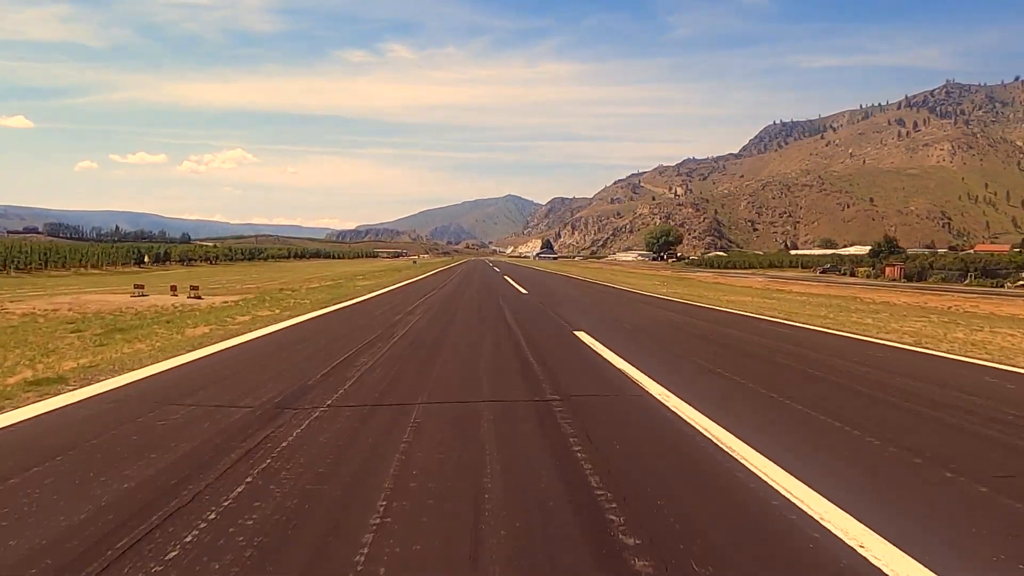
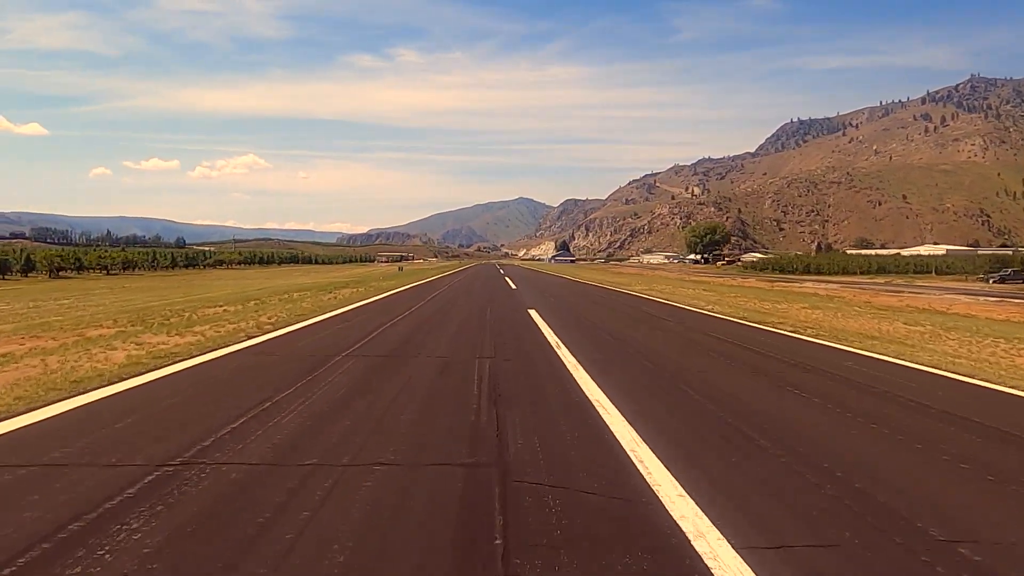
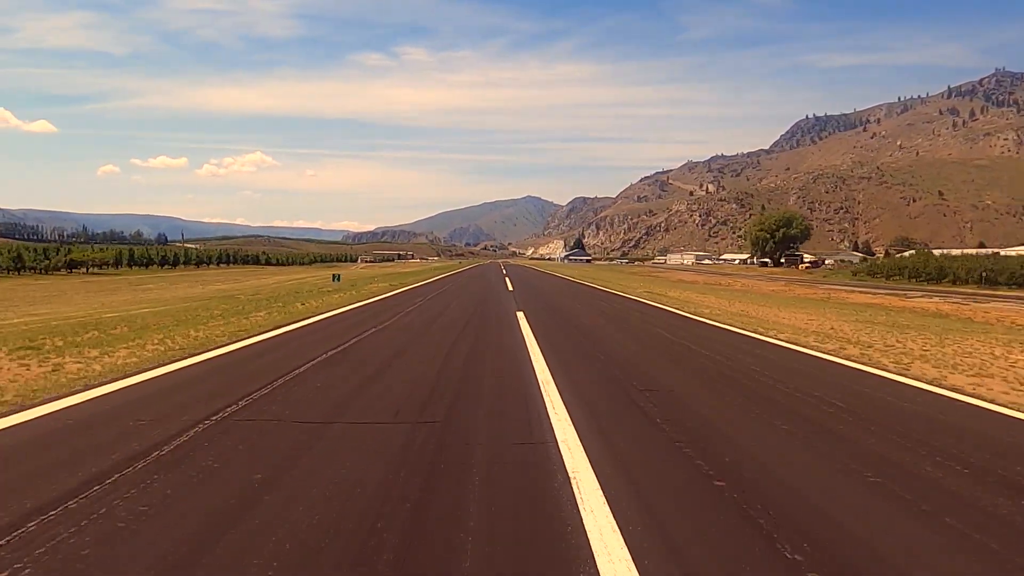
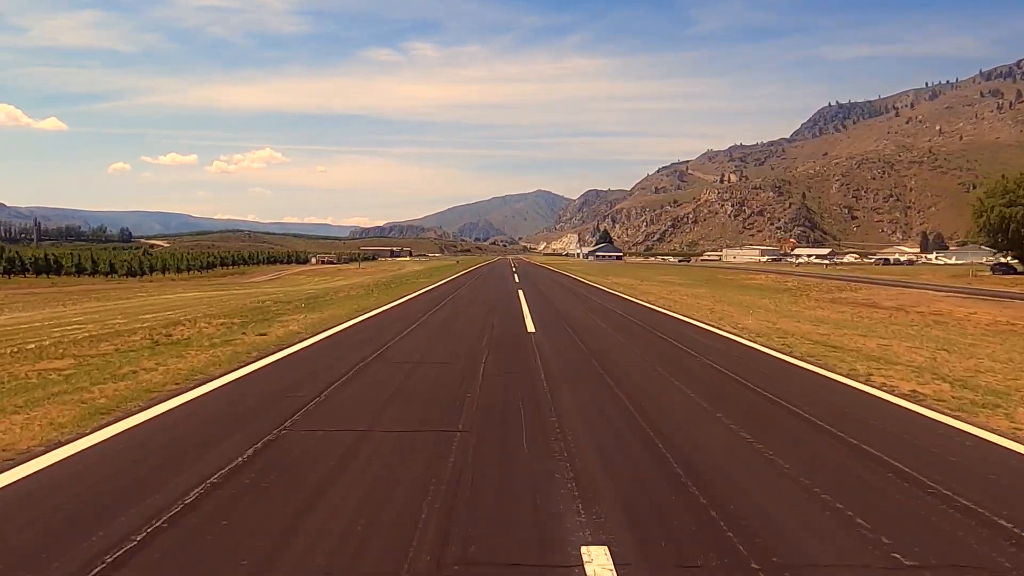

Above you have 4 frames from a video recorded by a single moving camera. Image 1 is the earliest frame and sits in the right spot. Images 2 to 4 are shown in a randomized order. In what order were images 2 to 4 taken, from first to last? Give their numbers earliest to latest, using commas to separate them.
2, 3, 4
